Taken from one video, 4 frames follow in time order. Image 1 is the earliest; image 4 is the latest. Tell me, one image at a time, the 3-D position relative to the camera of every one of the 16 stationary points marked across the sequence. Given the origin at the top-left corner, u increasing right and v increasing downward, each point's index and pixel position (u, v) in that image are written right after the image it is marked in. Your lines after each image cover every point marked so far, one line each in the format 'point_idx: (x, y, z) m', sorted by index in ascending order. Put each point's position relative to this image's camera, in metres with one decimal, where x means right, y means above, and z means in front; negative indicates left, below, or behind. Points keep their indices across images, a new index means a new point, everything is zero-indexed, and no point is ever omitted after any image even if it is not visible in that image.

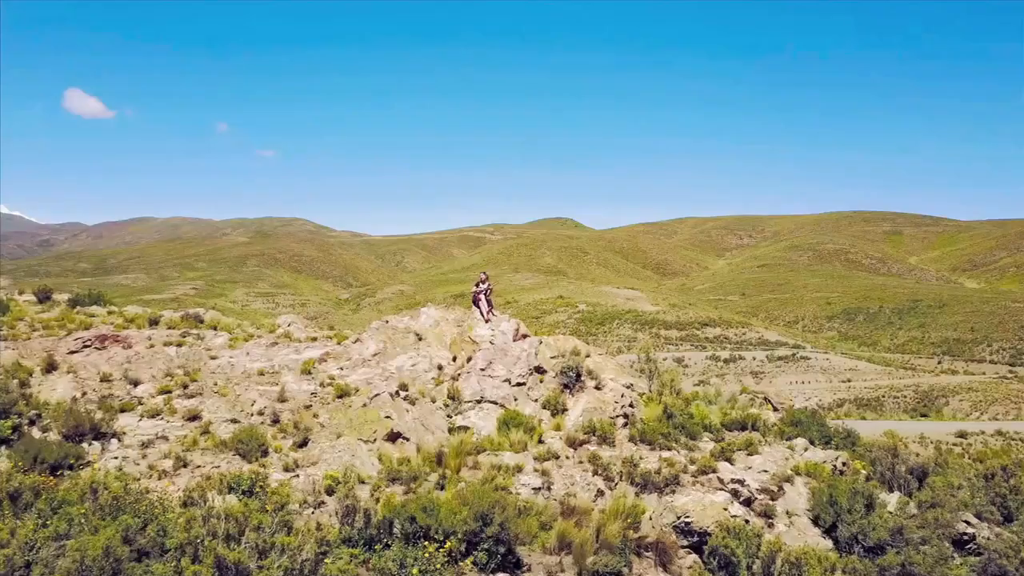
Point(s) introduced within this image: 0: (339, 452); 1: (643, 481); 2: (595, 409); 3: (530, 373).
0: (-4.2, -4.0, +13.6) m
1: (+3.4, -4.9, +14.3) m
2: (+2.5, -3.7, +17.2) m
3: (+0.6, -2.8, +18.0) m
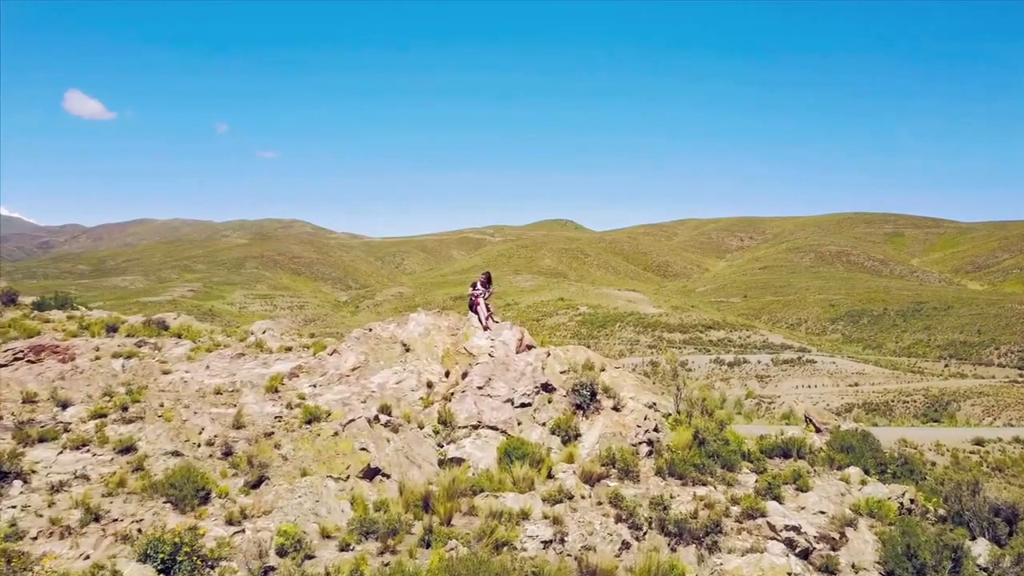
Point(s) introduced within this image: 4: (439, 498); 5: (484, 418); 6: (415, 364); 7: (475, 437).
0: (-4.1, -4.1, +10.9) m
1: (+3.4, -5.0, +11.6) m
2: (+2.6, -3.8, +14.5) m
3: (+0.6, -2.8, +15.3) m
4: (-1.5, -4.3, +11.6) m
5: (-0.7, -3.3, +14.3) m
6: (-2.8, -2.2, +15.9) m
7: (-0.9, -3.6, +13.7) m
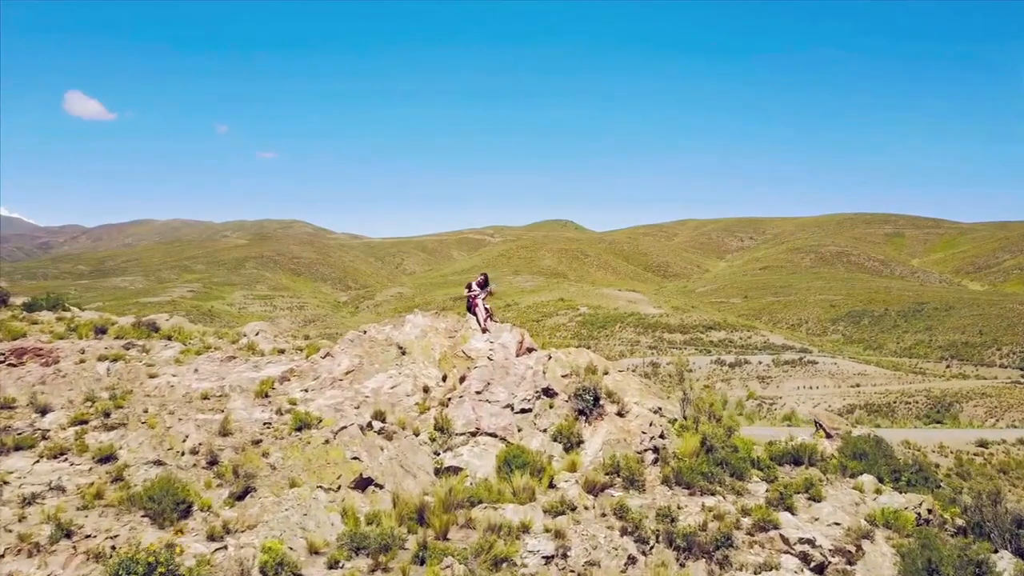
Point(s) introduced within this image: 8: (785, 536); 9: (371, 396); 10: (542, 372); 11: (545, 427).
0: (-4.1, -4.1, +10.3) m
1: (+3.4, -5.0, +11.0) m
2: (+2.6, -3.8, +13.9) m
3: (+0.6, -2.9, +14.7) m
4: (-1.5, -4.4, +11.0) m
5: (-0.7, -3.3, +13.7) m
6: (-2.8, -2.2, +15.3) m
7: (-0.9, -3.7, +13.1) m
8: (+5.6, -5.1, +11.5) m
9: (-3.6, -2.7, +14.2) m
10: (+0.8, -2.3, +15.4) m
11: (+0.8, -3.5, +14.1) m
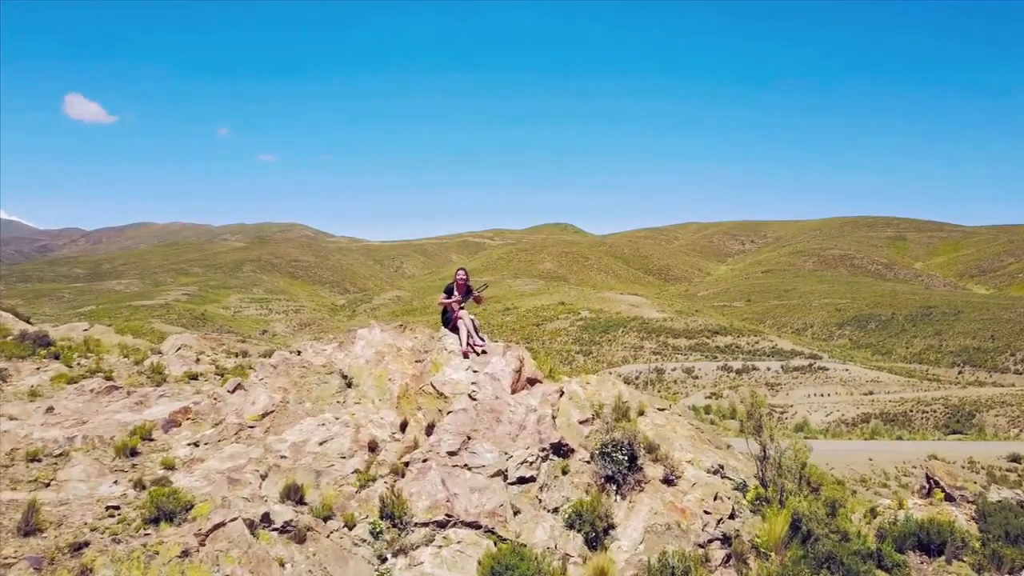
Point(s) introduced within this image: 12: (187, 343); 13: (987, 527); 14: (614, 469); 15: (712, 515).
0: (-4.3, -4.1, +5.4) m
1: (+3.3, -5.0, +6.1) m
2: (+2.5, -3.9, +8.9) m
3: (+0.5, -2.9, +9.7) m
4: (-1.6, -4.4, +6.1) m
5: (-0.8, -3.4, +8.7) m
6: (-2.9, -2.2, +10.4) m
7: (-1.0, -3.7, +8.2) m
8: (+5.5, -5.1, +6.6) m
9: (-3.7, -2.8, +9.2) m
10: (+0.7, -2.3, +10.5) m
11: (+0.7, -3.5, +9.2) m
12: (-9.9, -1.6, +17.0) m
13: (+9.4, -4.7, +11.1) m
14: (+1.8, -3.1, +9.8) m
15: (+3.3, -3.7, +9.3) m
